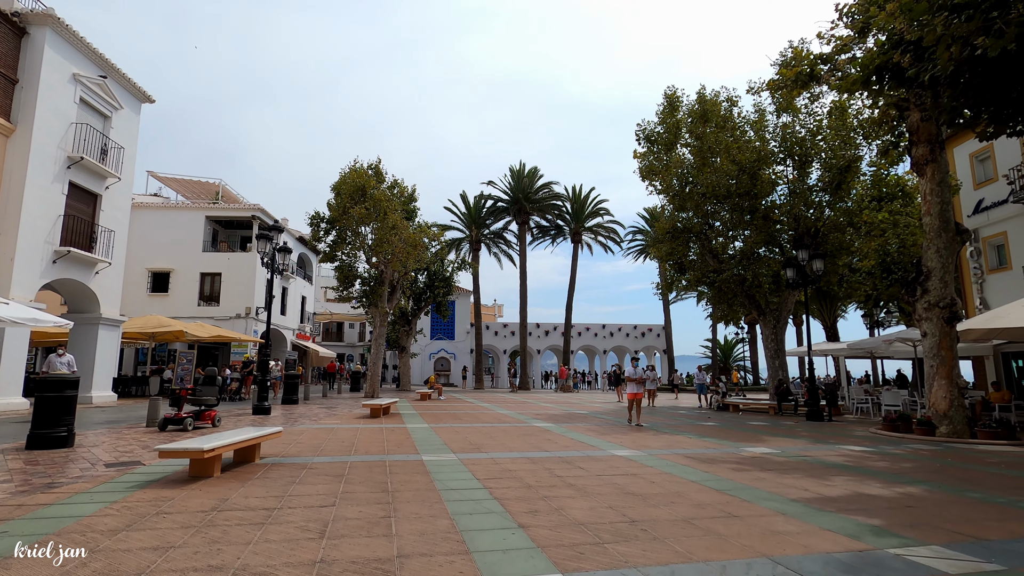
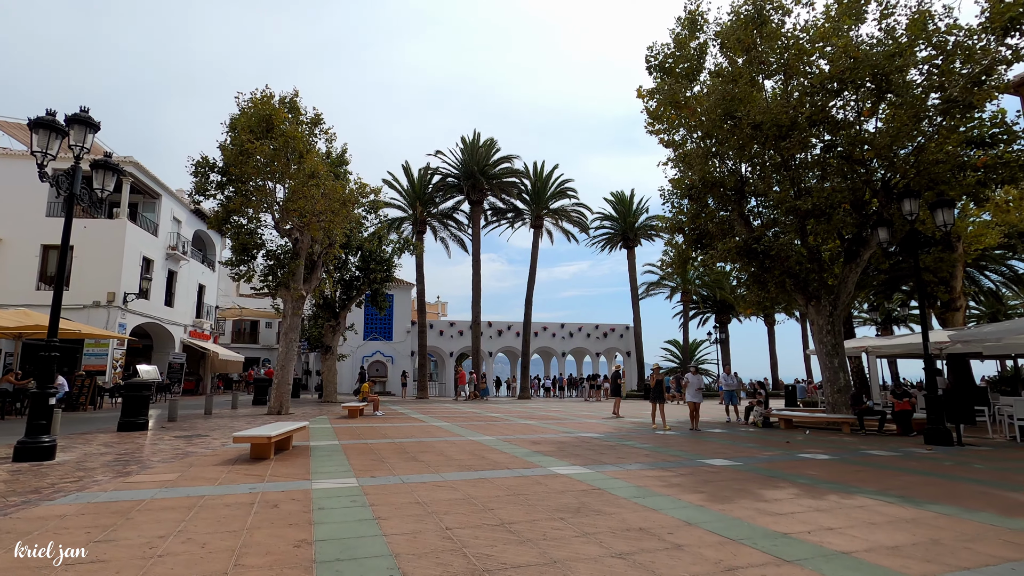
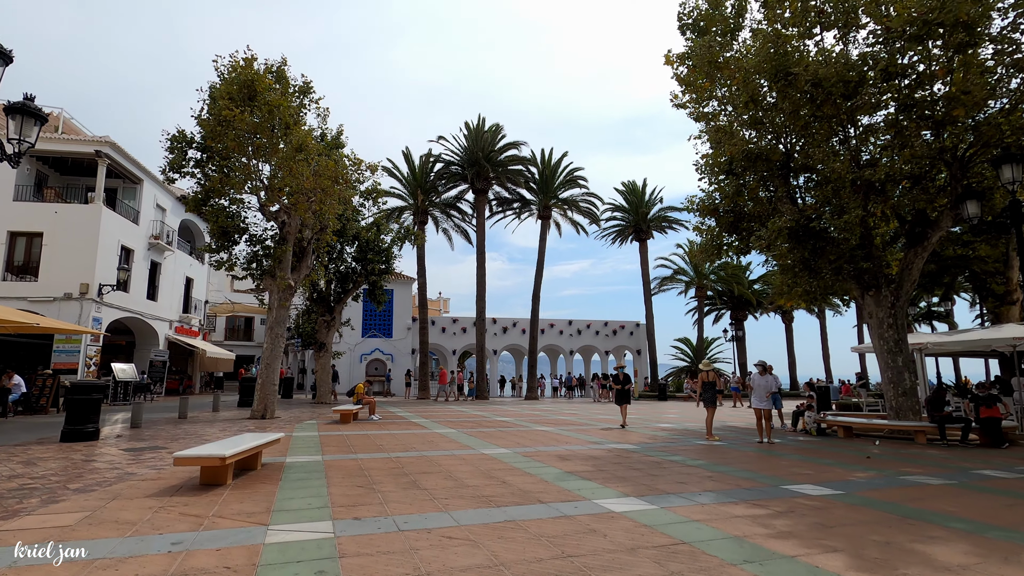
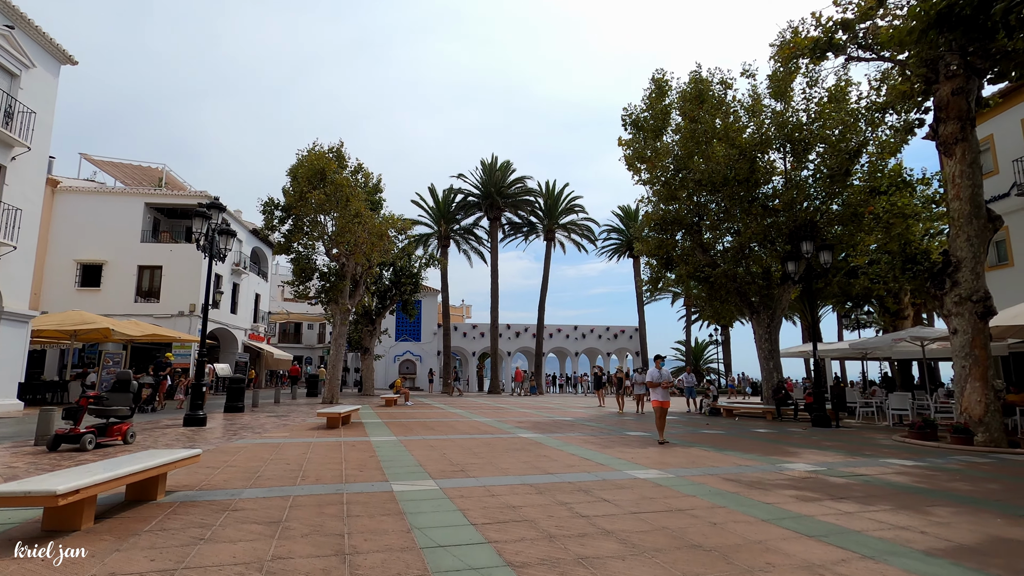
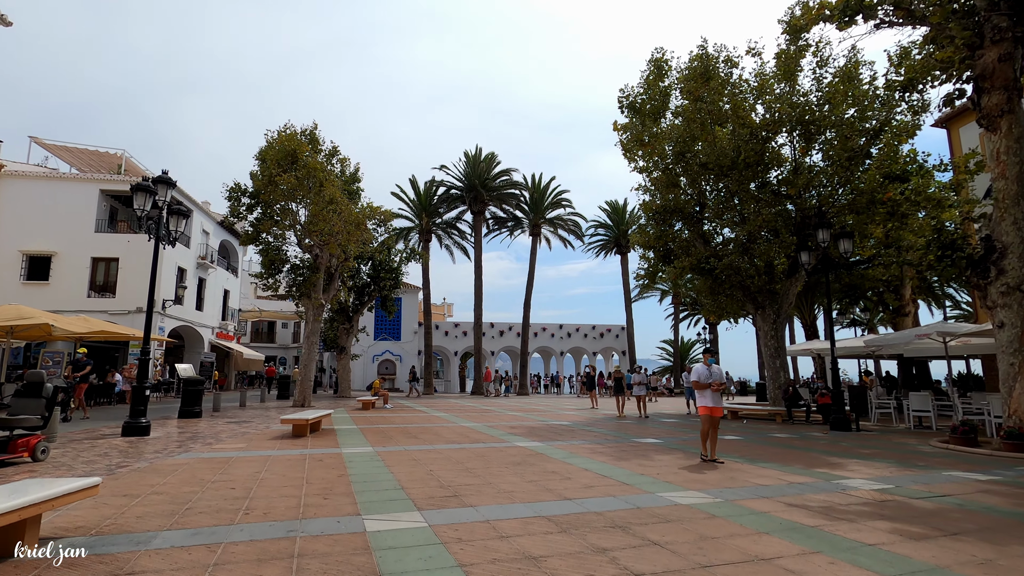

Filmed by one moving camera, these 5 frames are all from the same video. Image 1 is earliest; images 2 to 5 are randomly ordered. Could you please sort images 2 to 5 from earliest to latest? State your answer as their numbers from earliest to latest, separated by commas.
4, 5, 2, 3
